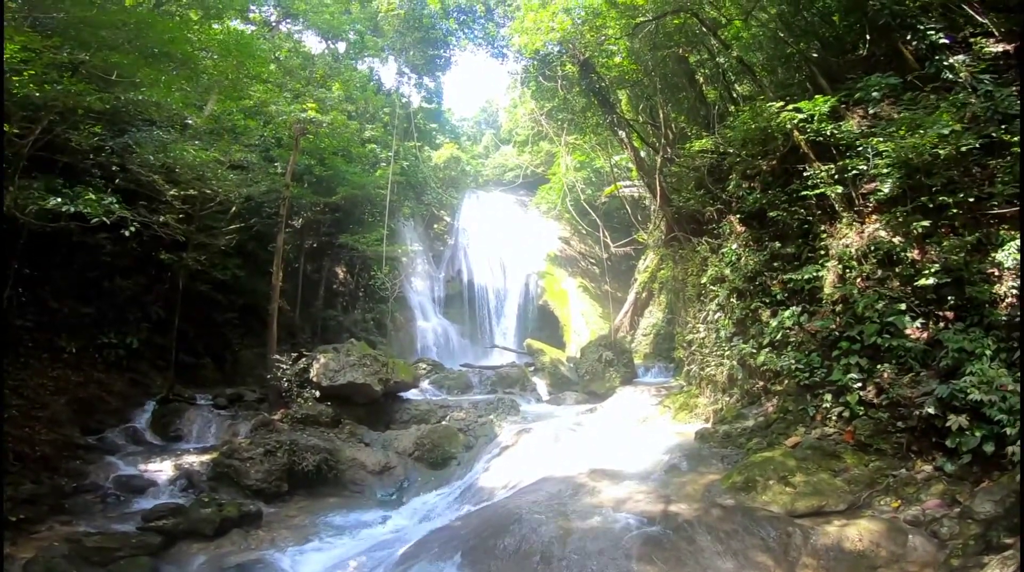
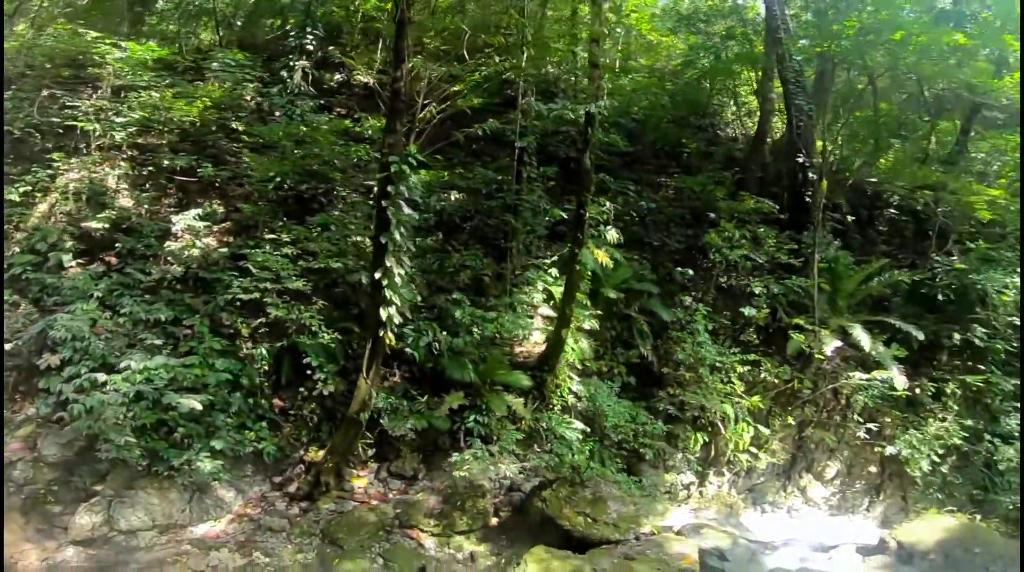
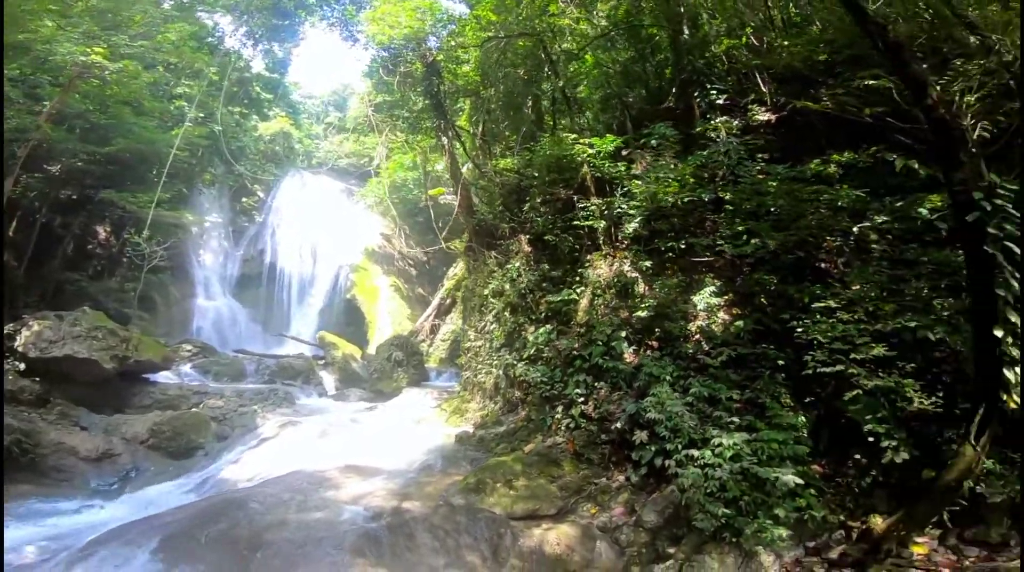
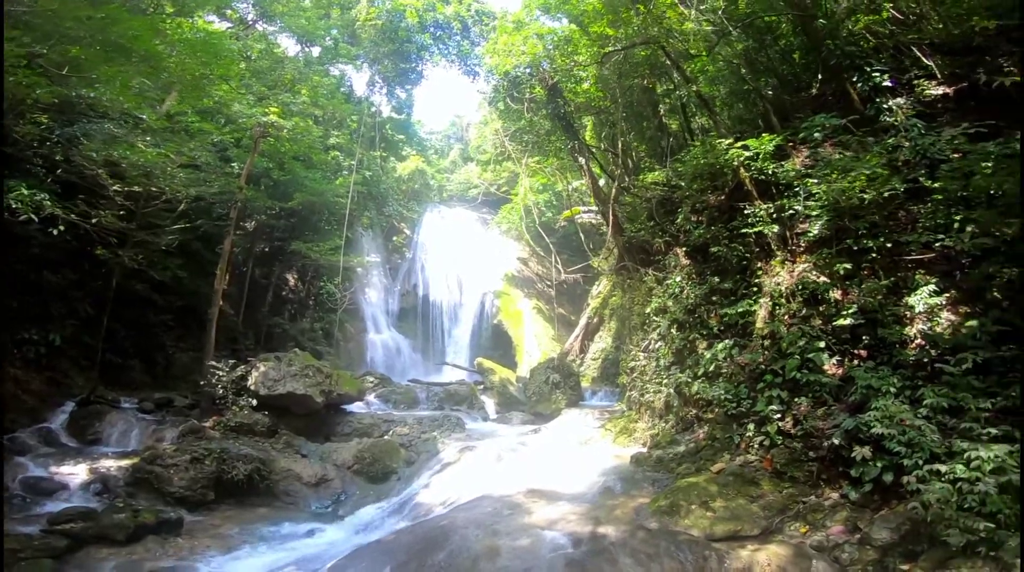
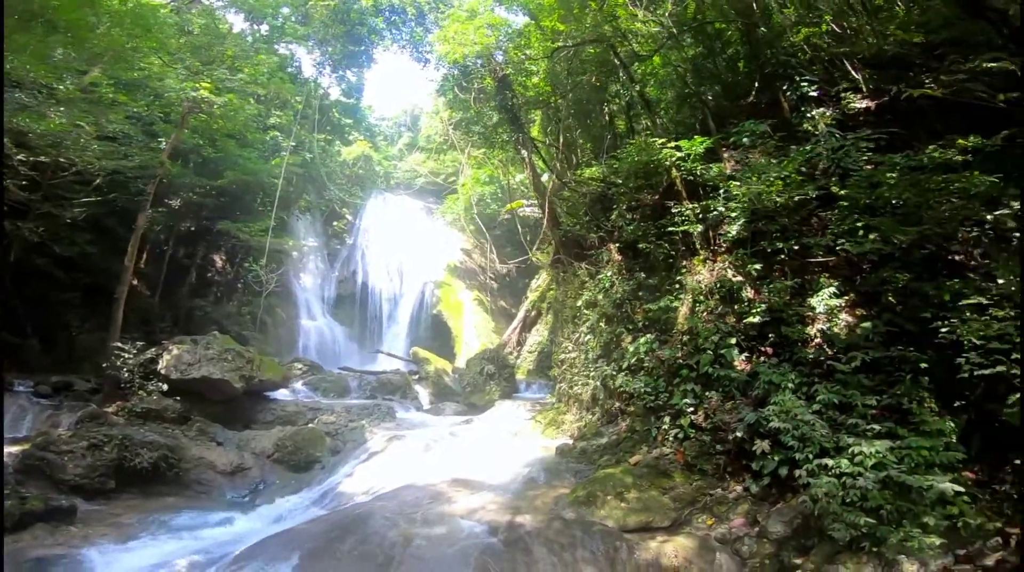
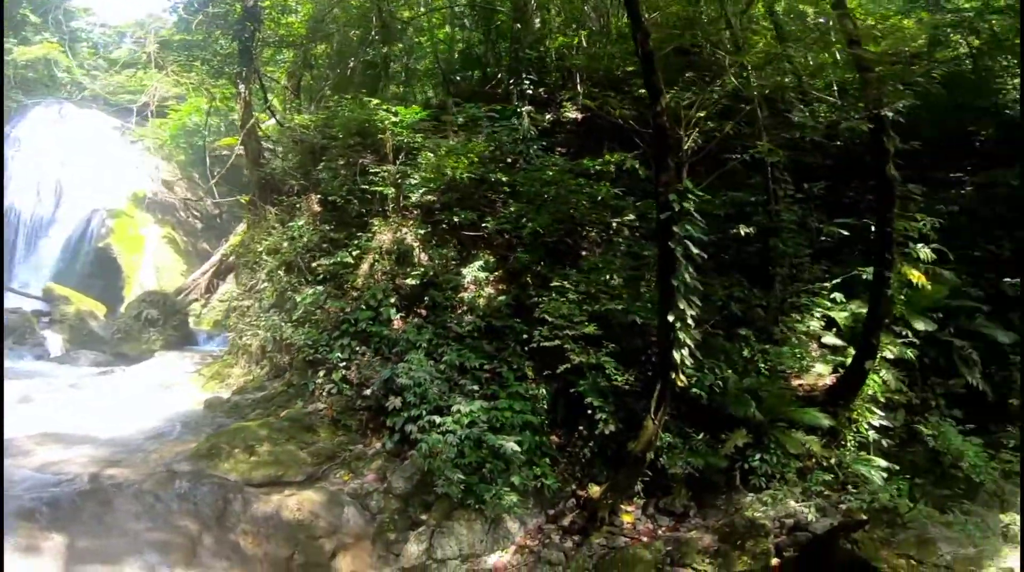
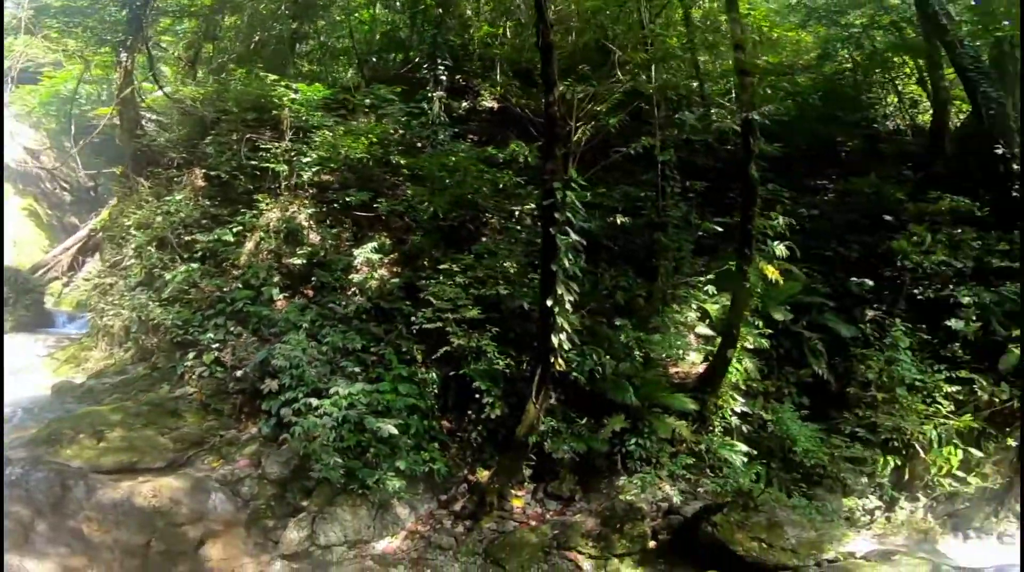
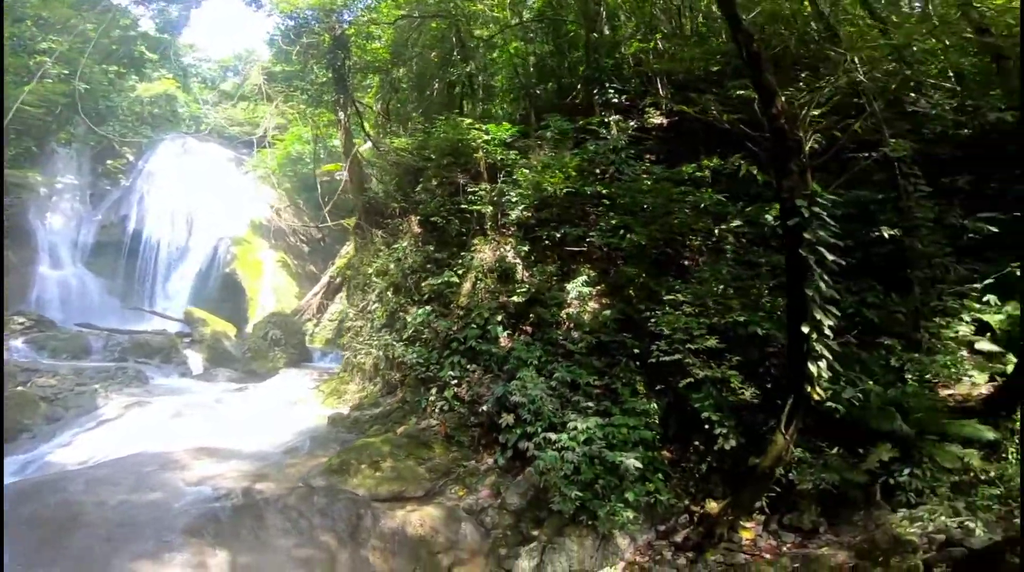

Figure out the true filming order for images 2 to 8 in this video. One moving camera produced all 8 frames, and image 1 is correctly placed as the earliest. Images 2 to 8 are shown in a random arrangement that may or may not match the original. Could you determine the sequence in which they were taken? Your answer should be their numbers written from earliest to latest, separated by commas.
4, 5, 3, 8, 6, 7, 2
